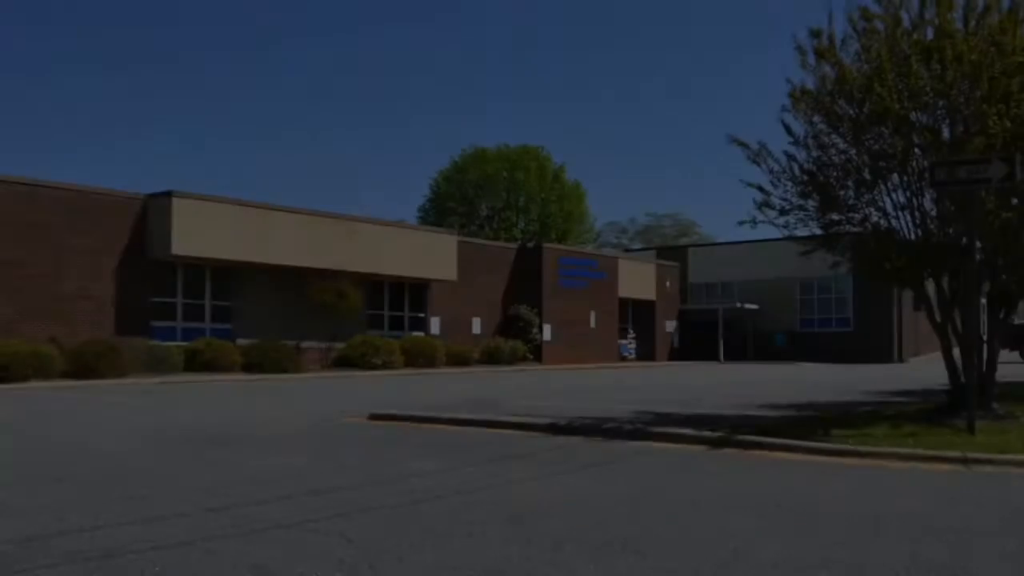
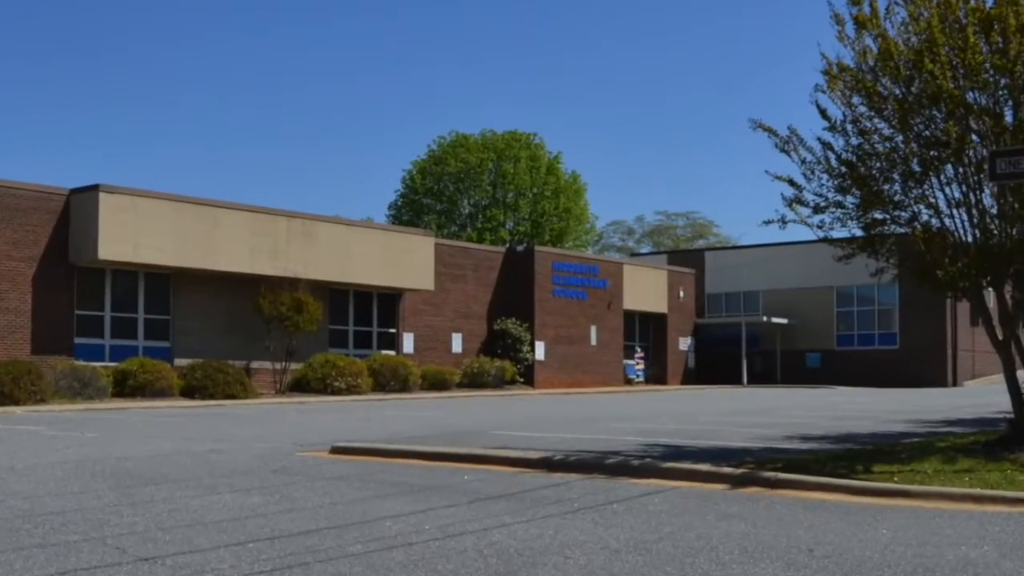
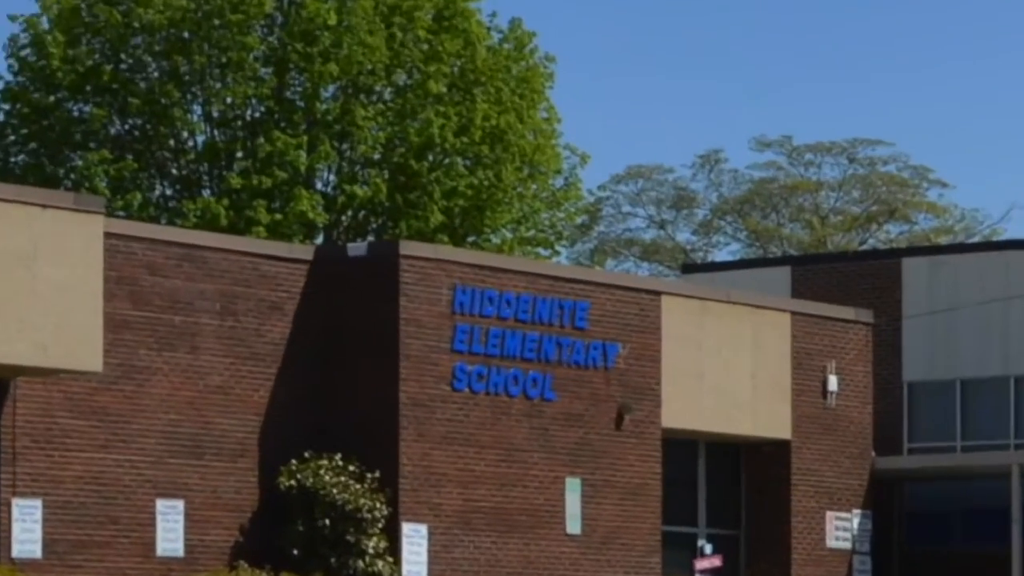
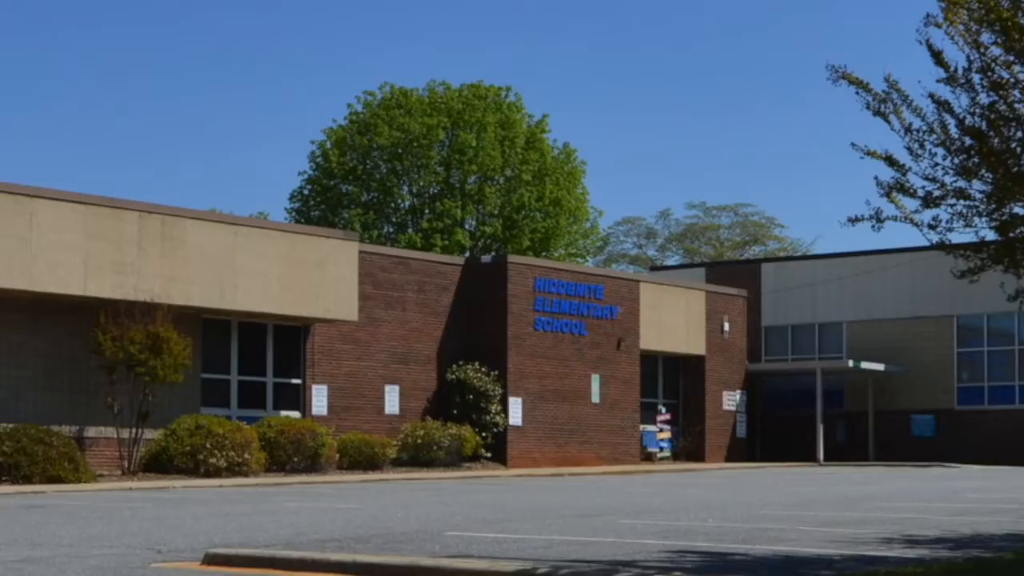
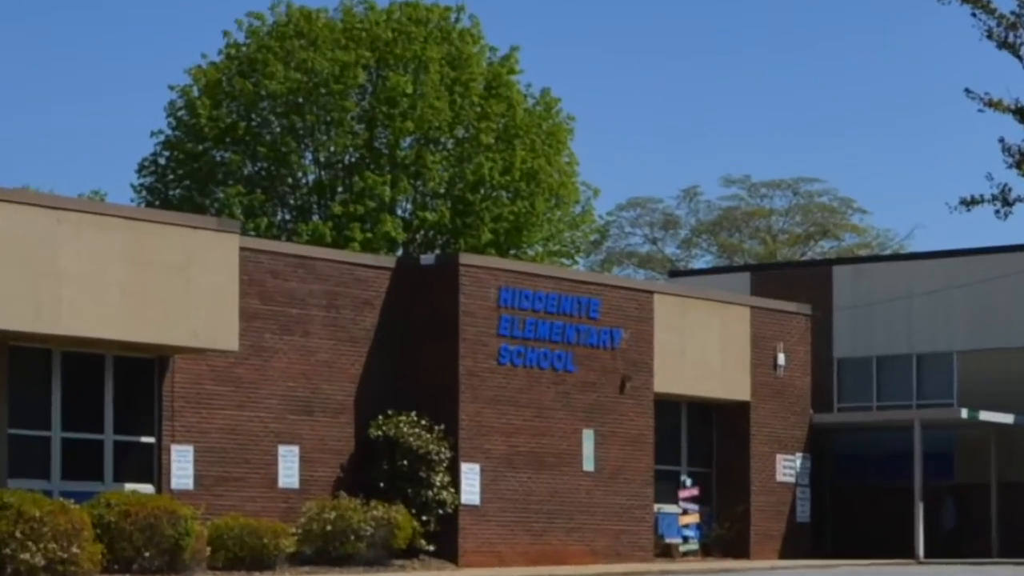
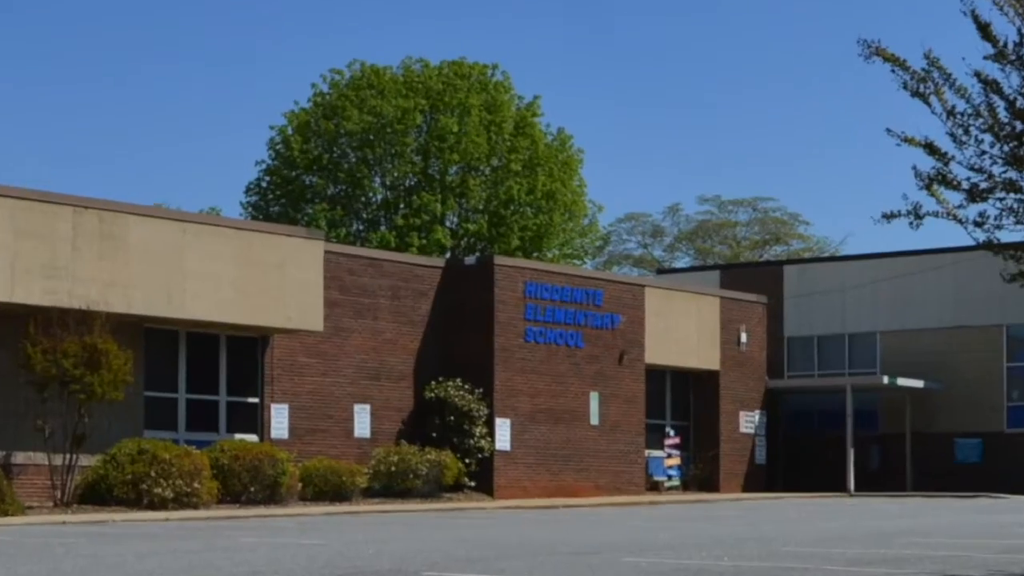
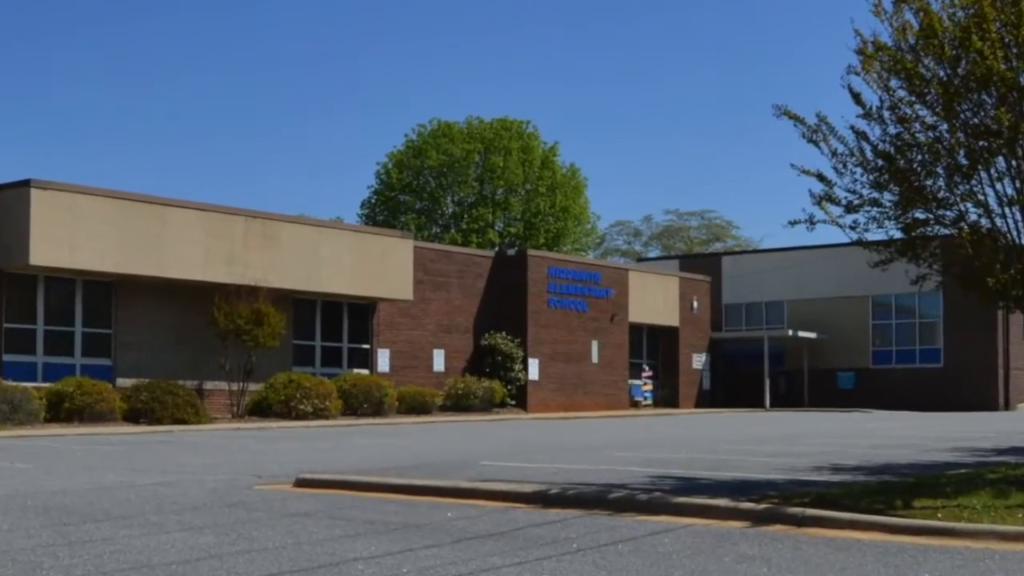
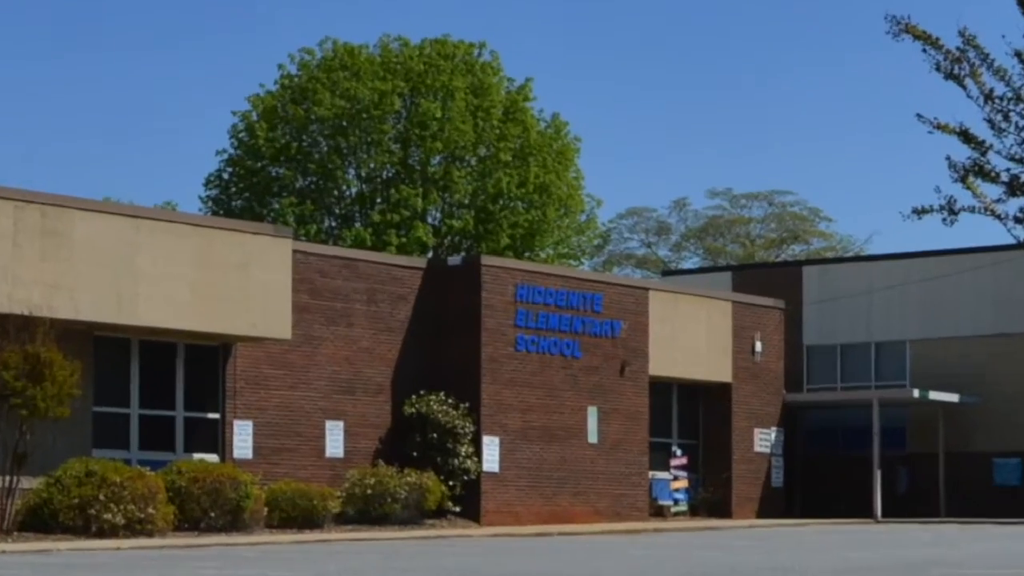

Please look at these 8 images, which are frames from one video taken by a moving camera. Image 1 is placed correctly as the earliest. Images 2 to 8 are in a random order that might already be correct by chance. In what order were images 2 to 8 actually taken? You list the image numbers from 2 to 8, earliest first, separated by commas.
2, 7, 4, 6, 8, 5, 3
